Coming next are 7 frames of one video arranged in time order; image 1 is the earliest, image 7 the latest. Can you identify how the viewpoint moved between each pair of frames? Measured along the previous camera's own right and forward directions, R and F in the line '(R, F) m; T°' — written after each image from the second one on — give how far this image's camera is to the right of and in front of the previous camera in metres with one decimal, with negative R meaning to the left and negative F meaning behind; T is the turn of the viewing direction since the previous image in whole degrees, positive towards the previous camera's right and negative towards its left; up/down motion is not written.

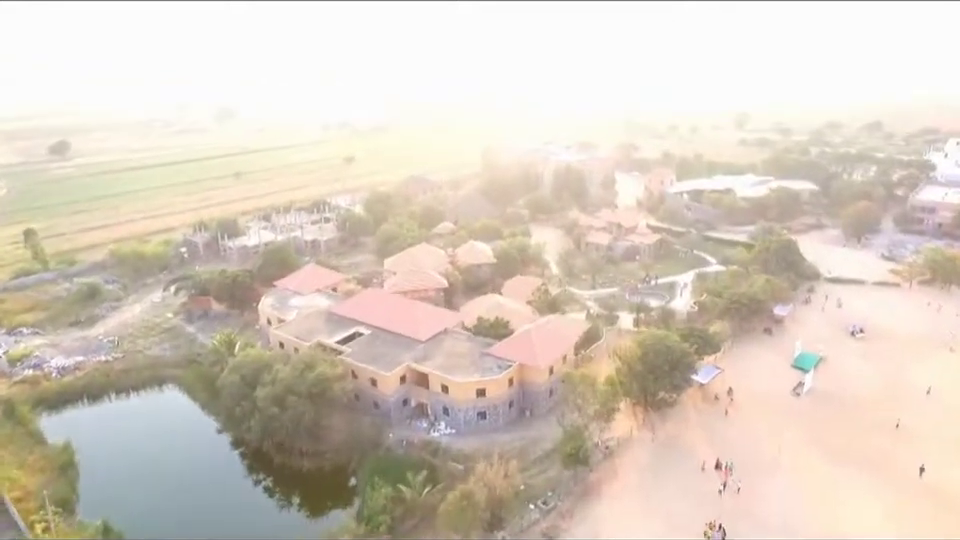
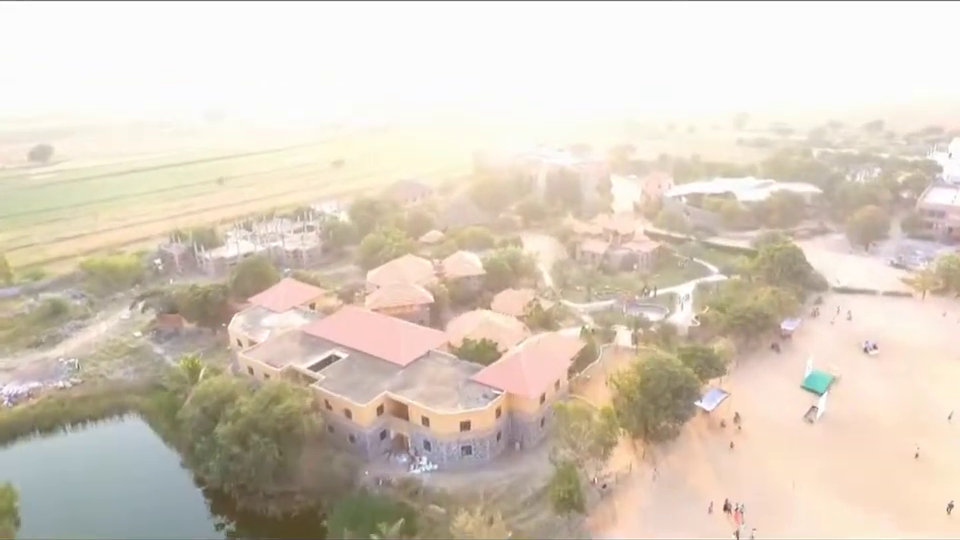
(+0.9, +3.5) m; 0°
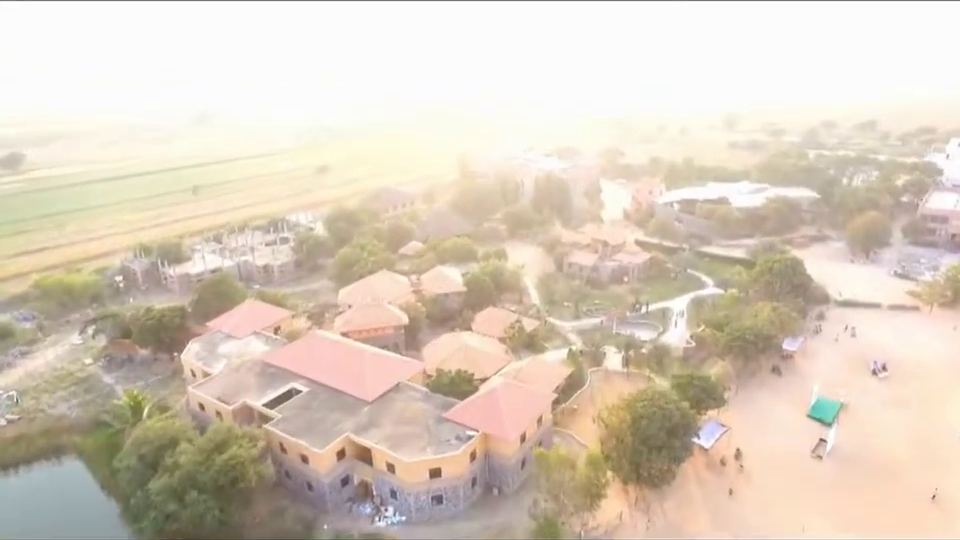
(+1.3, +3.9) m; +1°
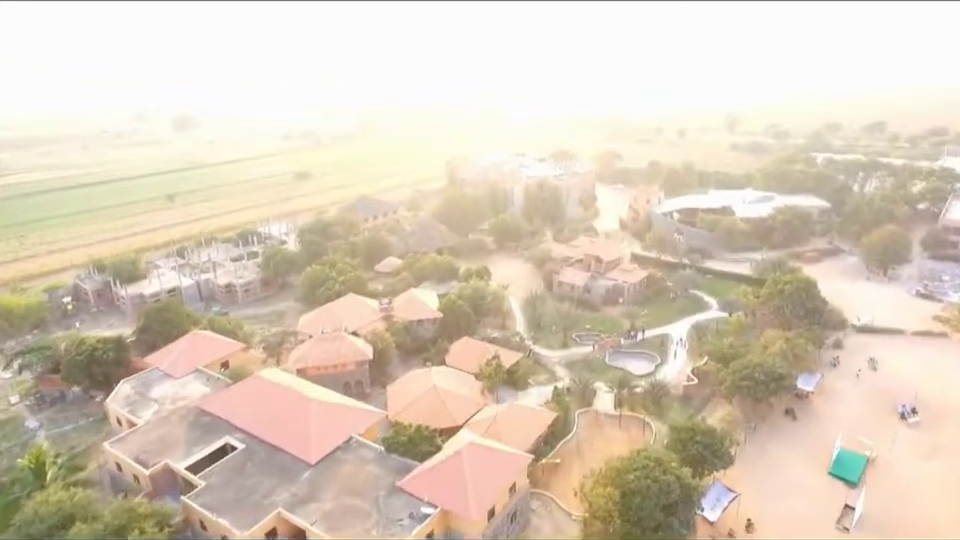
(+2.1, +5.7) m; 0°
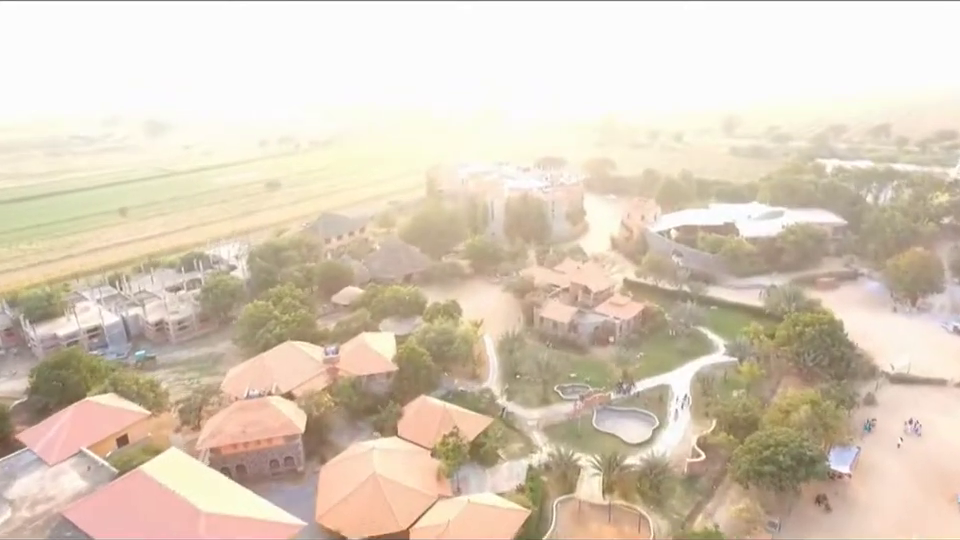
(+2.5, +8.2) m; 0°
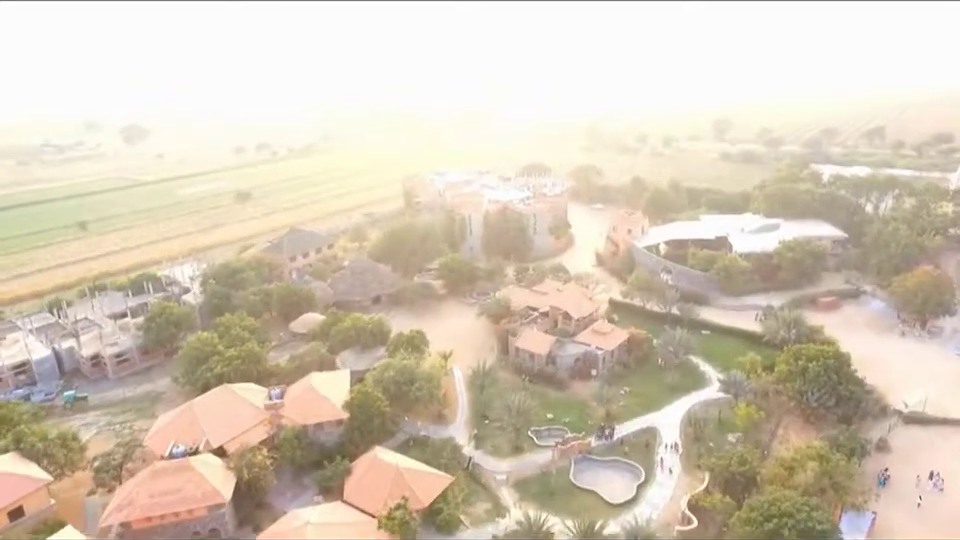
(+2.1, +4.9) m; +1°
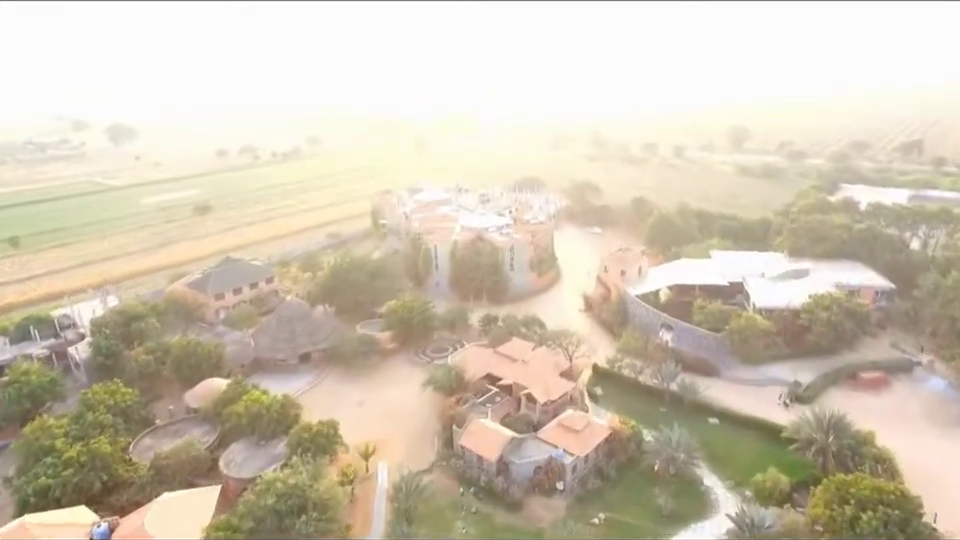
(+4.8, +11.5) m; -1°
